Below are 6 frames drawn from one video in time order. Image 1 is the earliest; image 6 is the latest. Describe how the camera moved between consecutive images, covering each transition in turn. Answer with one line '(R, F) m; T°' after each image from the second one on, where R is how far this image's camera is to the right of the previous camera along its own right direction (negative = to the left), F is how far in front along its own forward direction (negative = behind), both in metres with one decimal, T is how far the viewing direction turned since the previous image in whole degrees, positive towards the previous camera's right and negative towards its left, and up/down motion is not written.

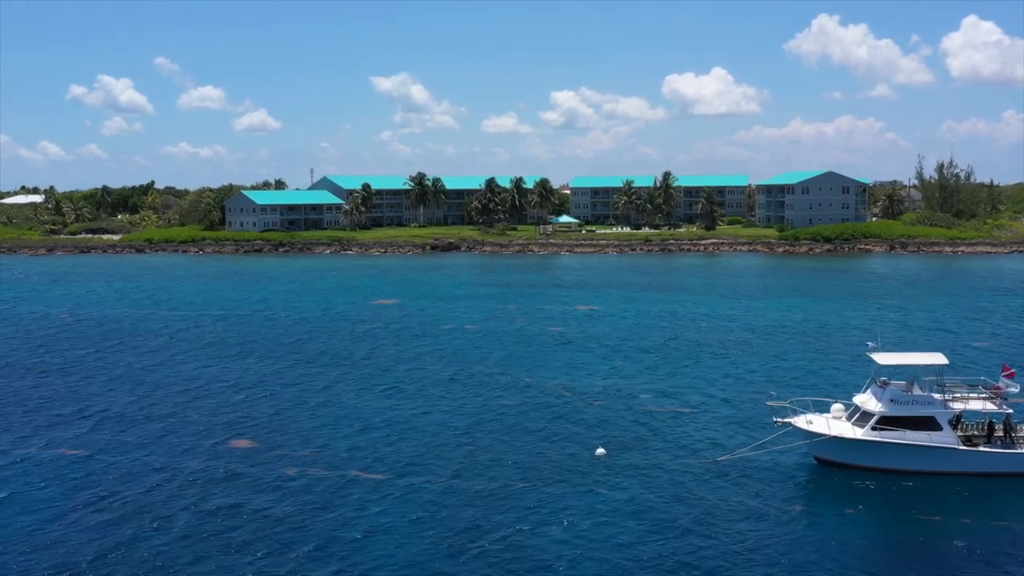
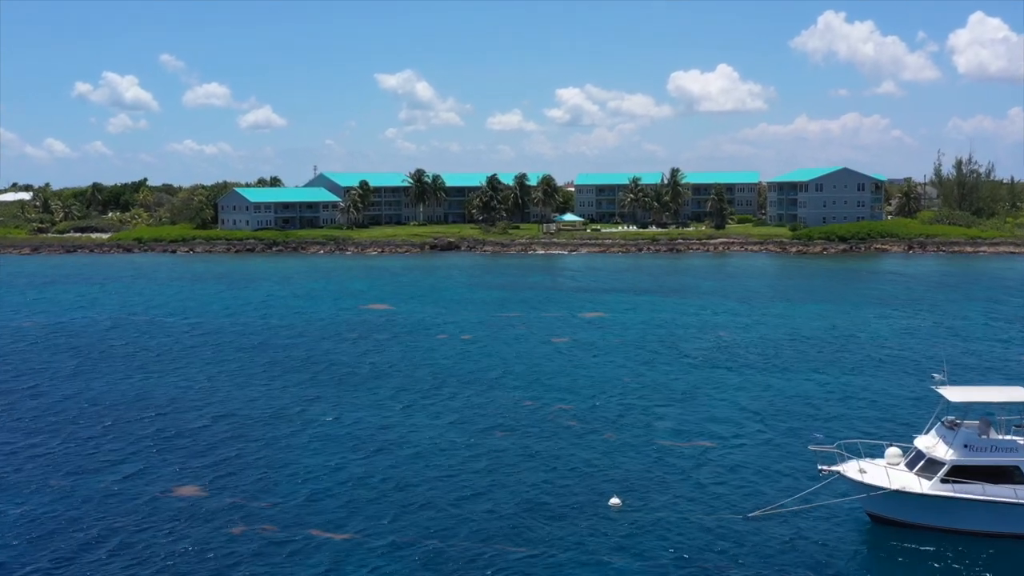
(+0.4, +4.9) m; 0°
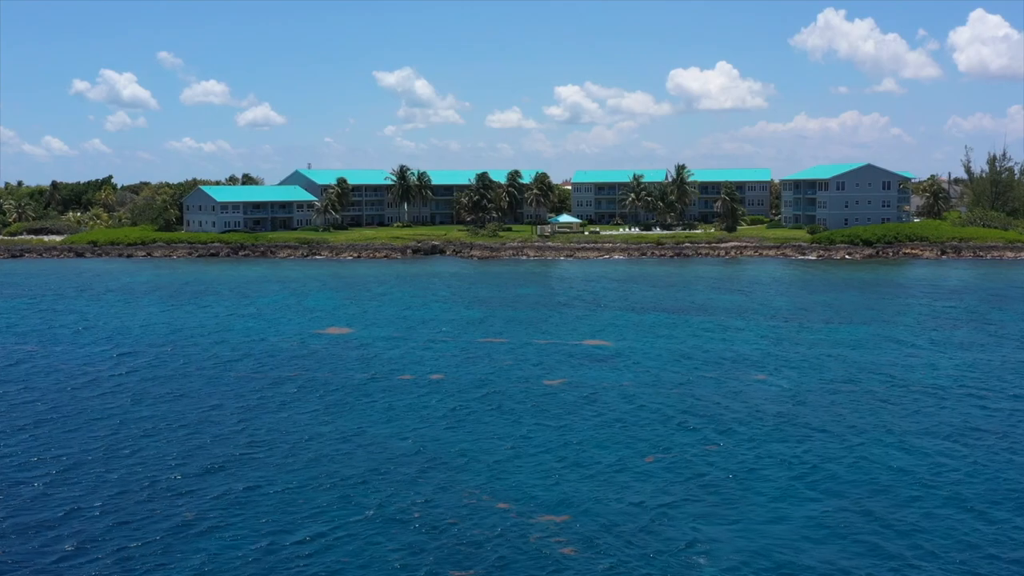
(+0.9, +11.6) m; 0°
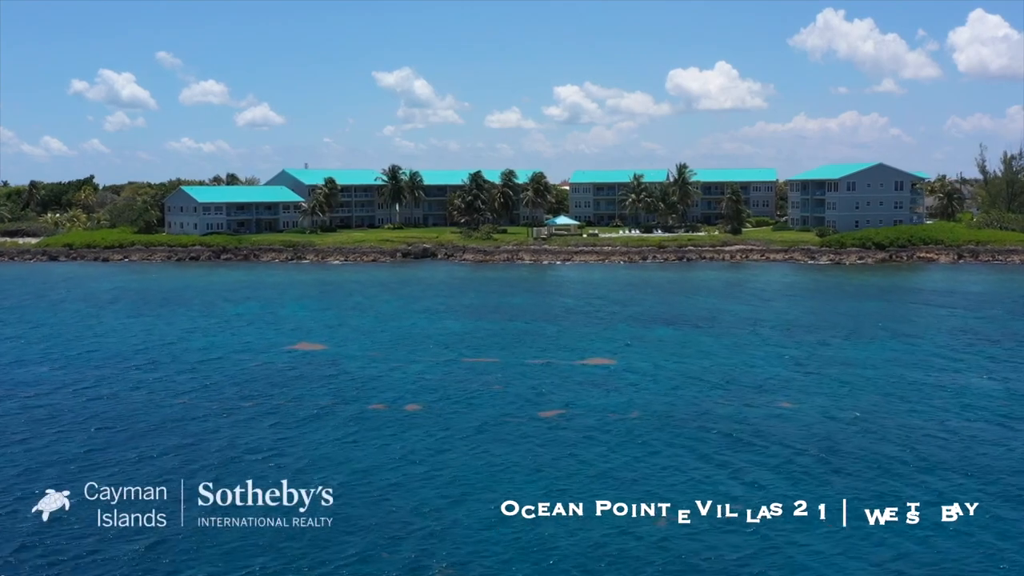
(+0.5, +5.3) m; 0°
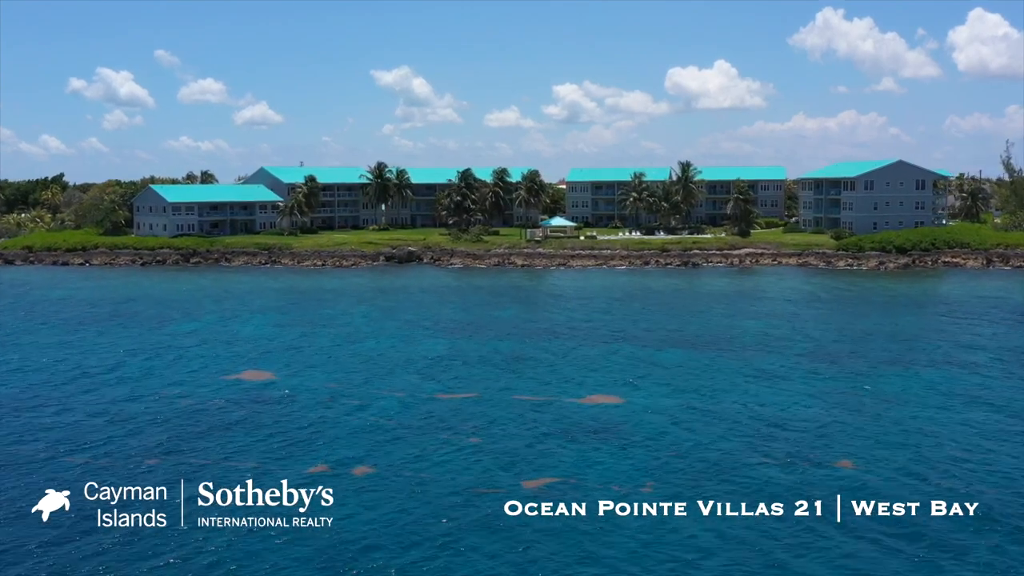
(+0.7, +7.9) m; 0°
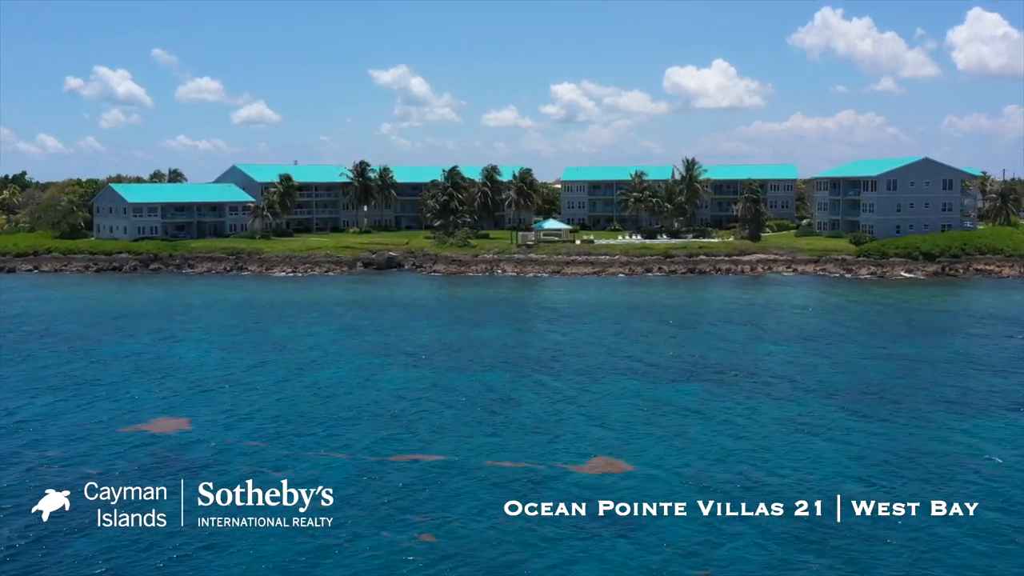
(+0.7, +8.7) m; 0°
